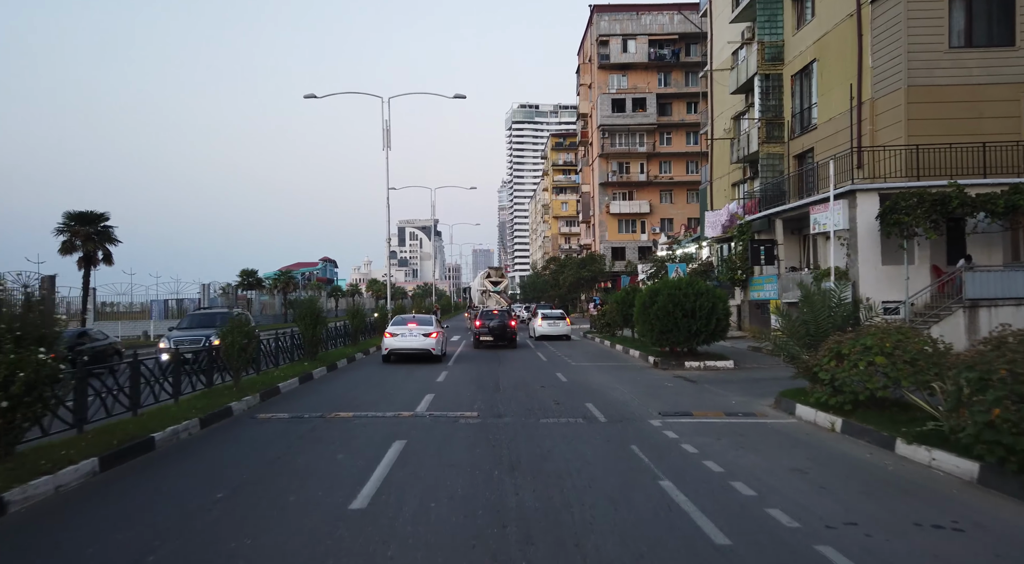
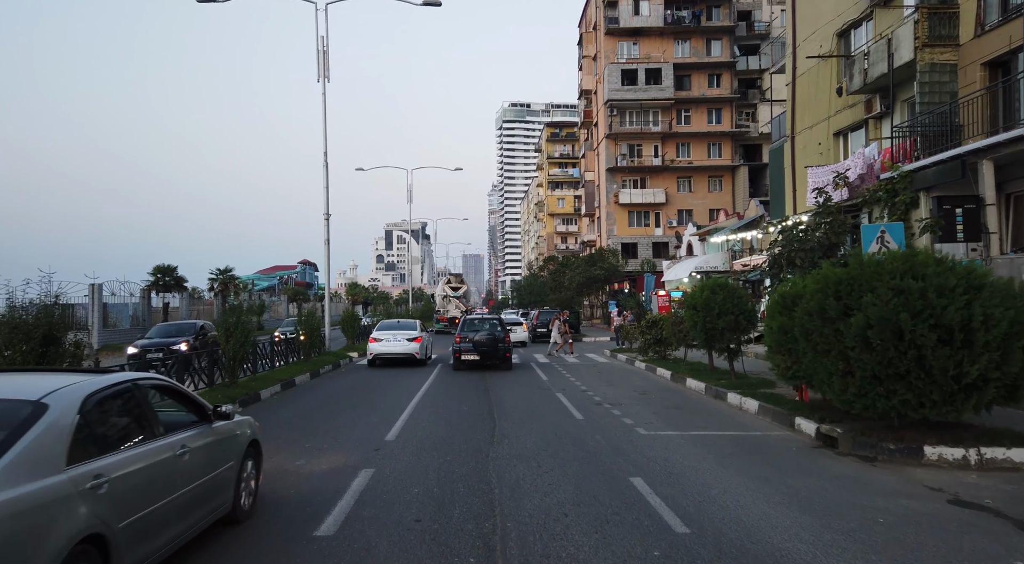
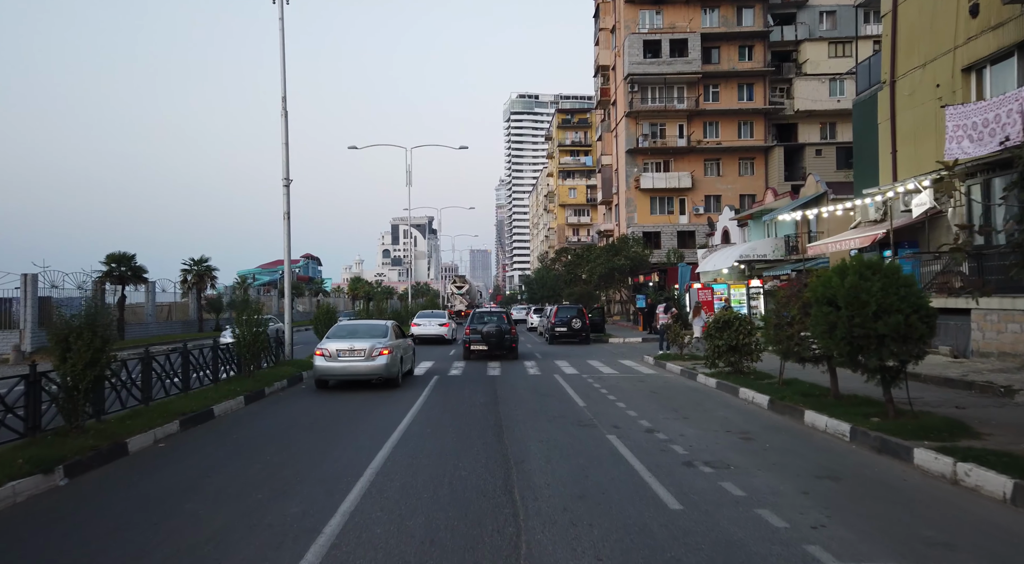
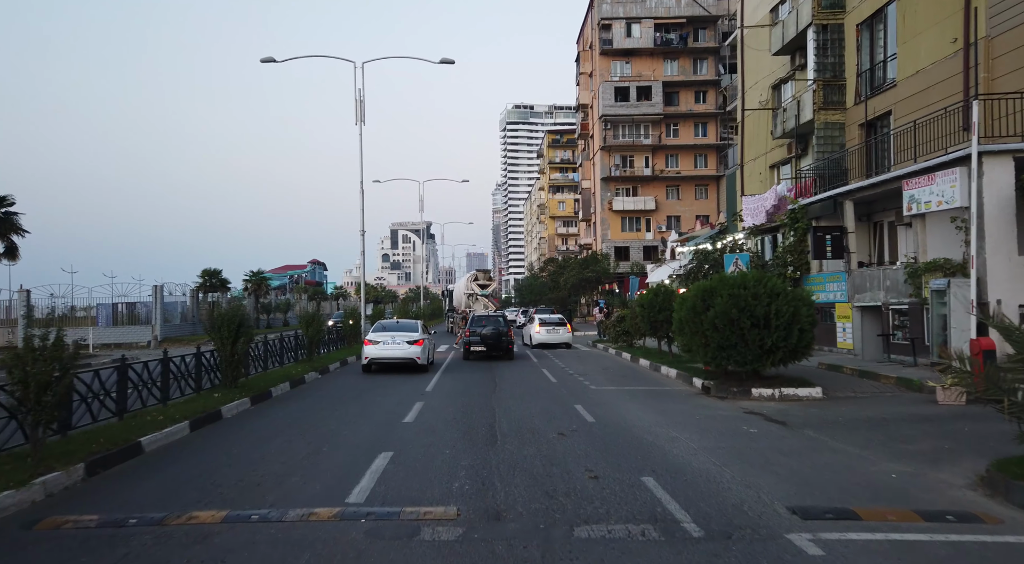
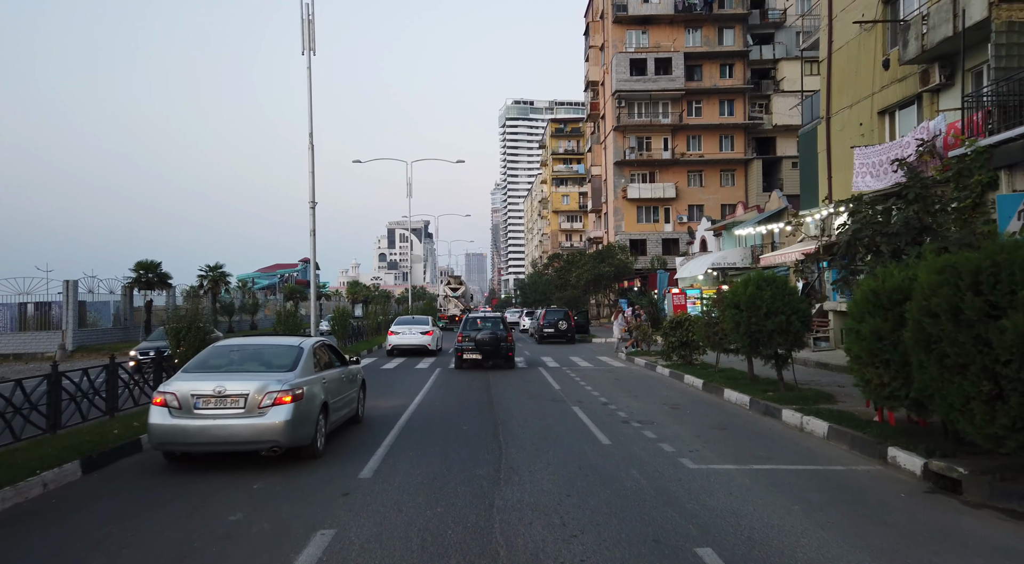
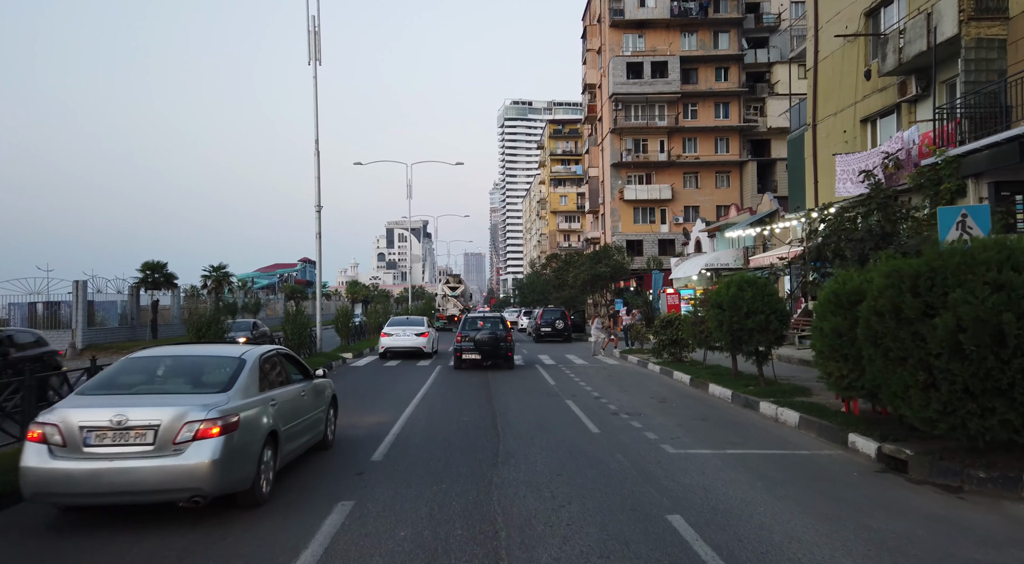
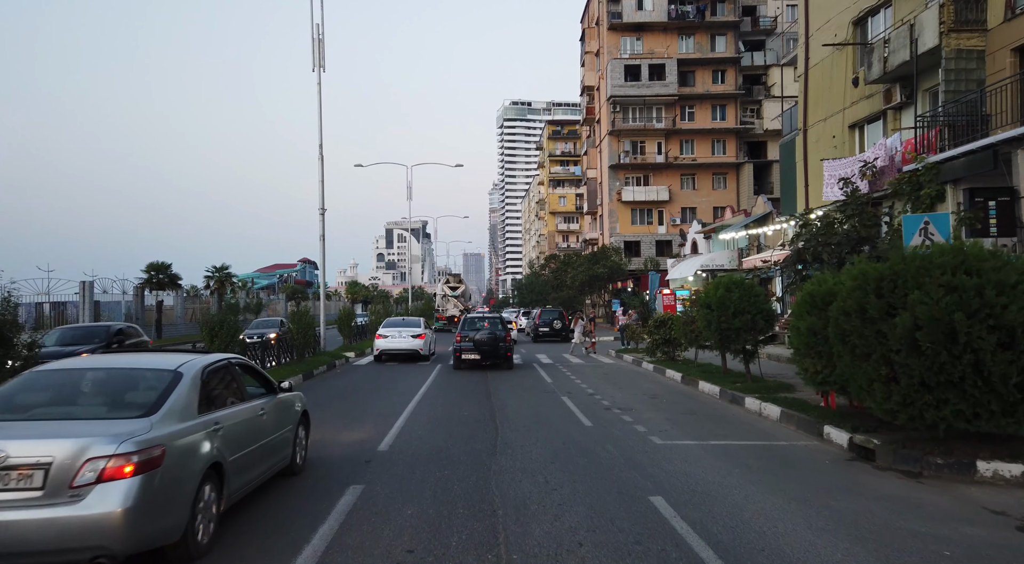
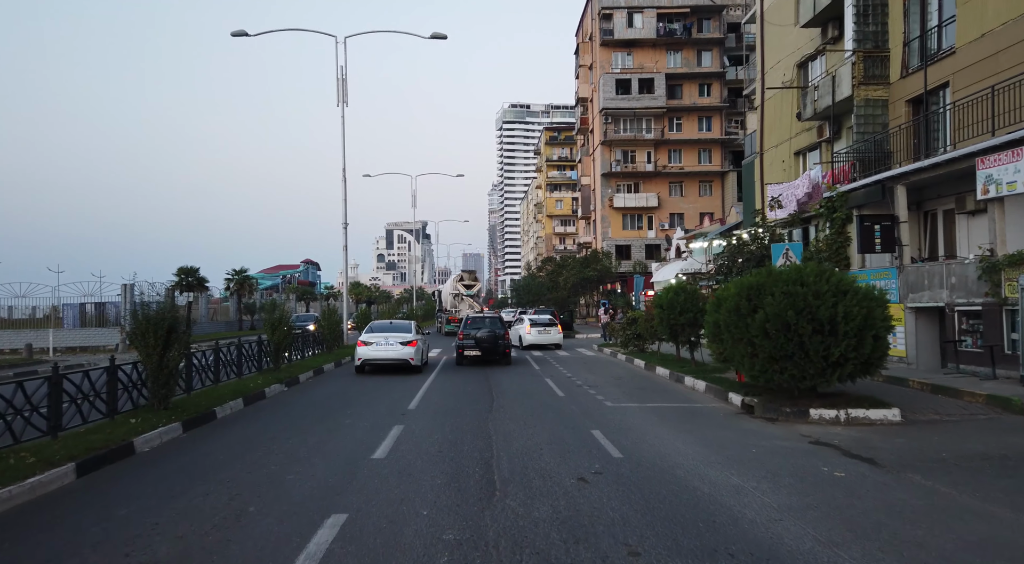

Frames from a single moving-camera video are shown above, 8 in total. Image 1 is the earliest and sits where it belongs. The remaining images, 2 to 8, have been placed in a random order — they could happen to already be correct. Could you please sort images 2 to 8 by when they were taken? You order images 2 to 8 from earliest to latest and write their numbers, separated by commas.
4, 8, 2, 7, 6, 5, 3
